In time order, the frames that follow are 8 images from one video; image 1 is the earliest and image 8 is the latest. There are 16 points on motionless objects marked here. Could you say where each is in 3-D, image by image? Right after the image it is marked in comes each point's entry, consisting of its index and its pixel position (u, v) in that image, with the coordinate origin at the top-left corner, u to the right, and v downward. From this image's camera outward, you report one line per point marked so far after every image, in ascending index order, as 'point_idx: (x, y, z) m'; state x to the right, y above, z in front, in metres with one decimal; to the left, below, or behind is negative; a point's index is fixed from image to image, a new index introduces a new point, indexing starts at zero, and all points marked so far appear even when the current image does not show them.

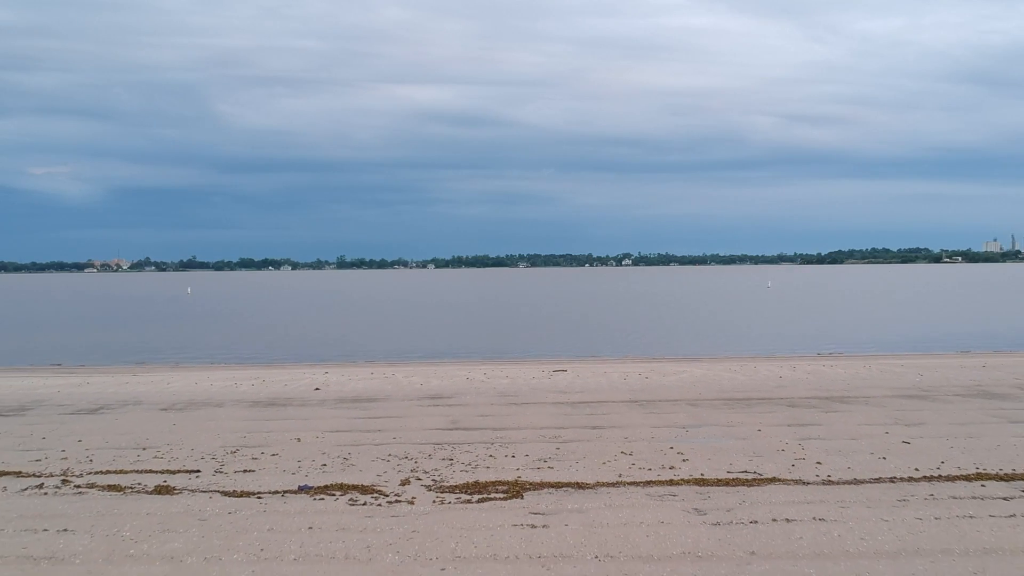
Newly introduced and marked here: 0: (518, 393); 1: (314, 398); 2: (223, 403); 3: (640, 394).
0: (+0.1, -2.6, +17.3) m
1: (-4.9, -2.7, +17.3) m
2: (-6.9, -2.7, +16.8) m
3: (+2.9, -2.5, +16.6) m
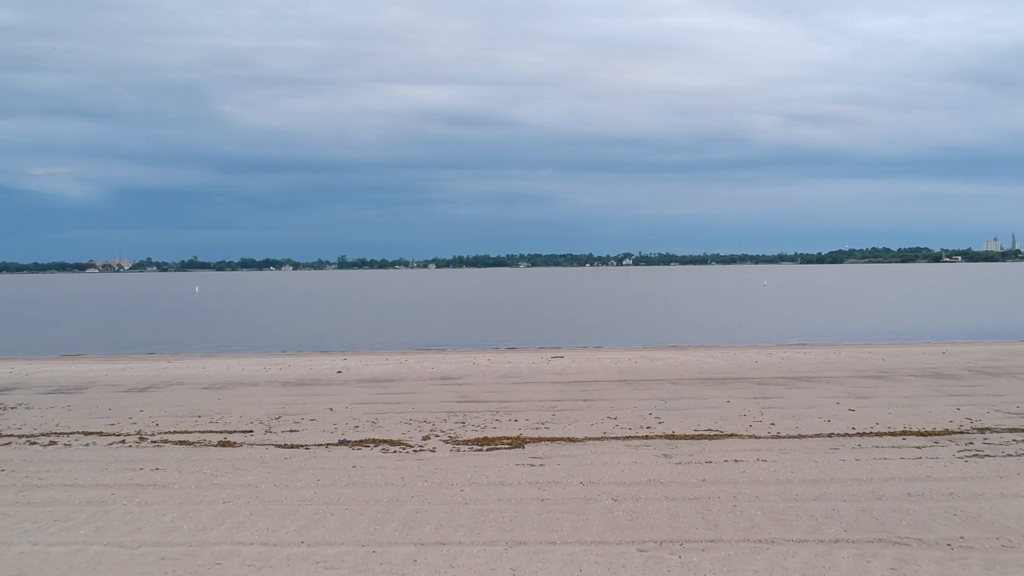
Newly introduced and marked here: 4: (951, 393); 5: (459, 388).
0: (+0.2, -2.4, +19.4) m
1: (-4.8, -2.5, +19.3) m
2: (-6.8, -2.5, +18.9) m
3: (+3.0, -2.3, +18.6) m
4: (+9.8, -2.3, +15.7) m
5: (-1.3, -2.5, +17.6) m
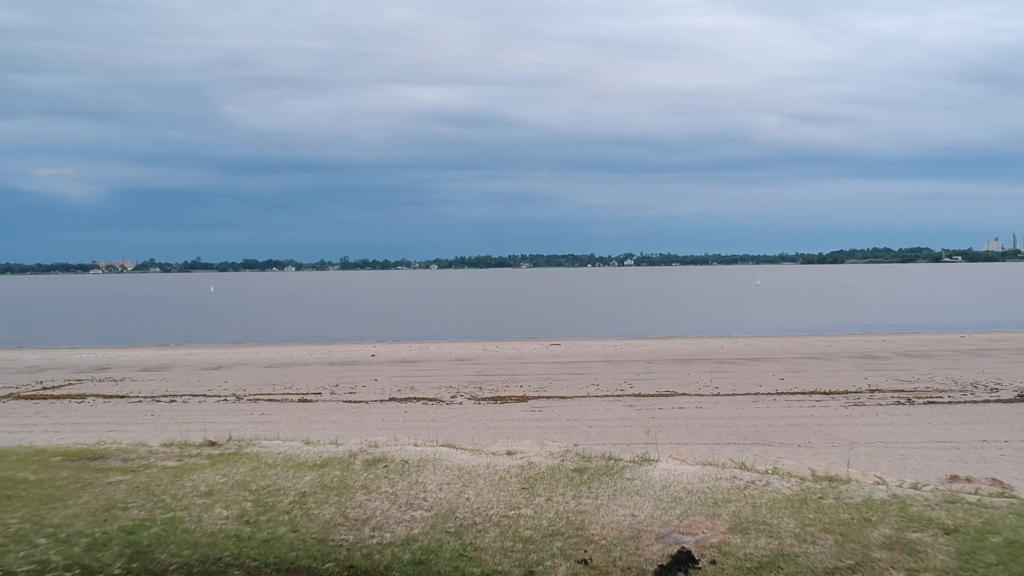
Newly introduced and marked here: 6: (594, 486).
0: (+0.4, -2.3, +23.4) m
1: (-4.6, -2.4, +23.4) m
2: (-6.6, -2.4, +22.9) m
3: (+3.2, -2.2, +22.6) m
4: (+10.0, -2.2, +19.6) m
5: (-1.1, -2.4, +21.6) m
6: (+0.7, -1.7, +5.9) m
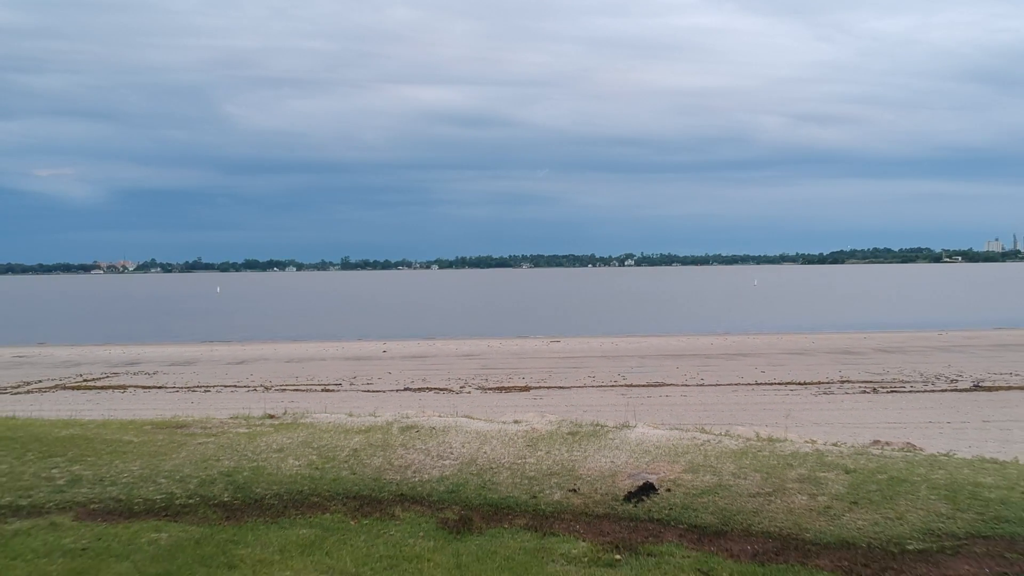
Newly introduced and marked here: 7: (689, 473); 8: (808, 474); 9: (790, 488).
0: (+0.5, -2.3, +25.1) m
1: (-4.5, -2.4, +25.0) m
2: (-6.5, -2.4, +24.6) m
3: (+3.3, -2.2, +24.3) m
4: (+10.1, -2.2, +21.3) m
5: (-1.0, -2.4, +23.2) m
6: (+0.8, -1.7, +7.5) m
7: (+1.6, -1.7, +6.5) m
8: (+2.7, -1.7, +6.4) m
9: (+2.4, -1.7, +6.1) m
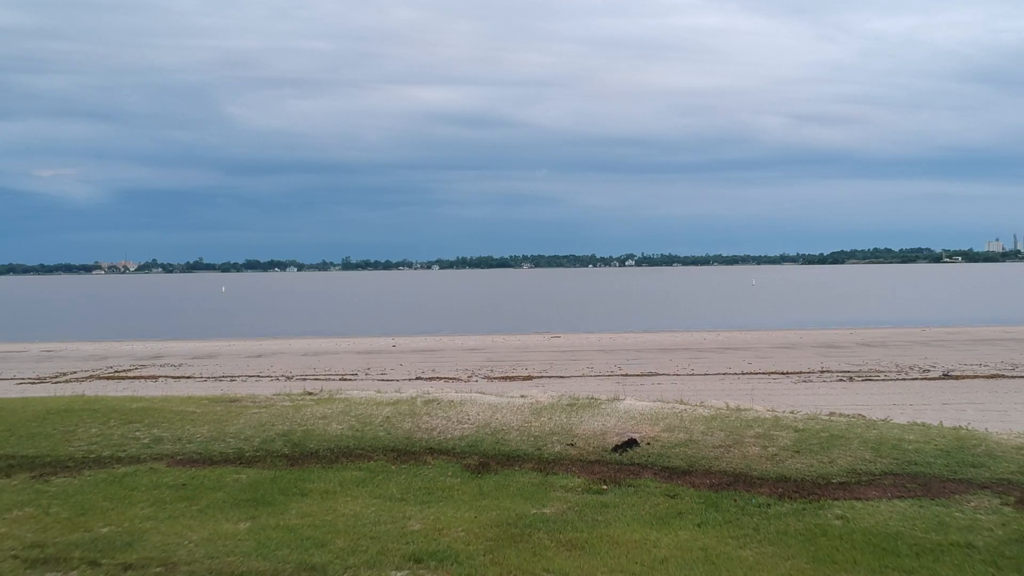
0: (+0.6, -2.2, +26.5) m
1: (-4.4, -2.3, +26.4) m
2: (-6.4, -2.4, +26.0) m
3: (+3.4, -2.1, +25.6) m
4: (+10.2, -2.1, +22.6) m
5: (-0.9, -2.3, +24.6) m
6: (+0.9, -1.6, +8.9) m
7: (+1.7, -1.6, +7.9) m
8: (+2.8, -1.6, +7.8) m
9: (+2.5, -1.6, +7.5) m
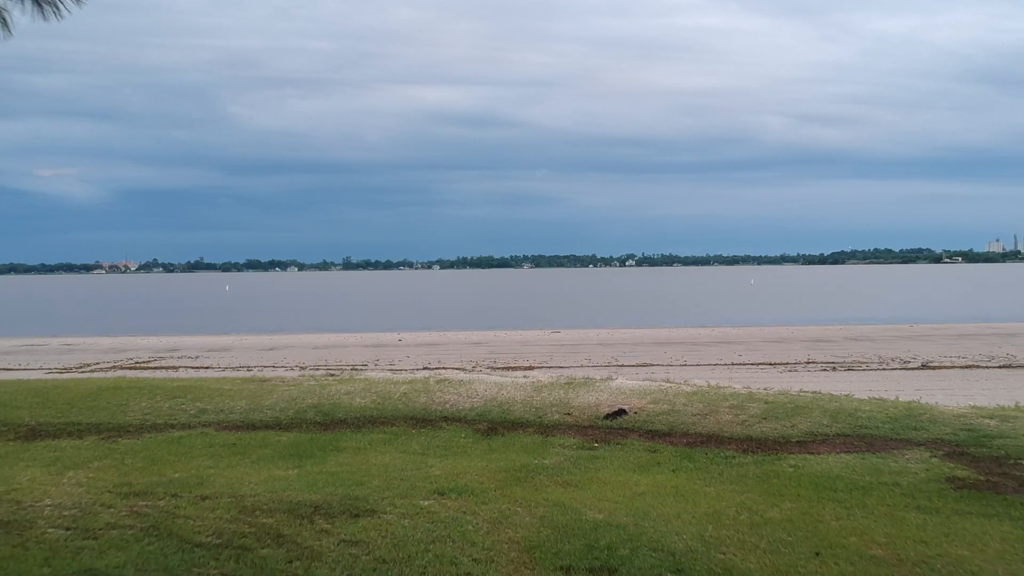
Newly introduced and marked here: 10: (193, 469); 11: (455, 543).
0: (+0.7, -2.1, +27.5) m
1: (-4.3, -2.2, +27.5) m
2: (-6.3, -2.2, +27.0) m
3: (+3.5, -2.0, +26.7) m
4: (+10.2, -2.0, +23.7) m
5: (-0.8, -2.2, +25.7) m
6: (+0.9, -1.4, +10.0) m
7: (+1.8, -1.5, +9.0) m
8: (+2.8, -1.4, +8.9) m
9: (+2.6, -1.5, +8.6) m
10: (-3.1, -1.7, +6.8) m
11: (-0.4, -1.7, +4.8) m
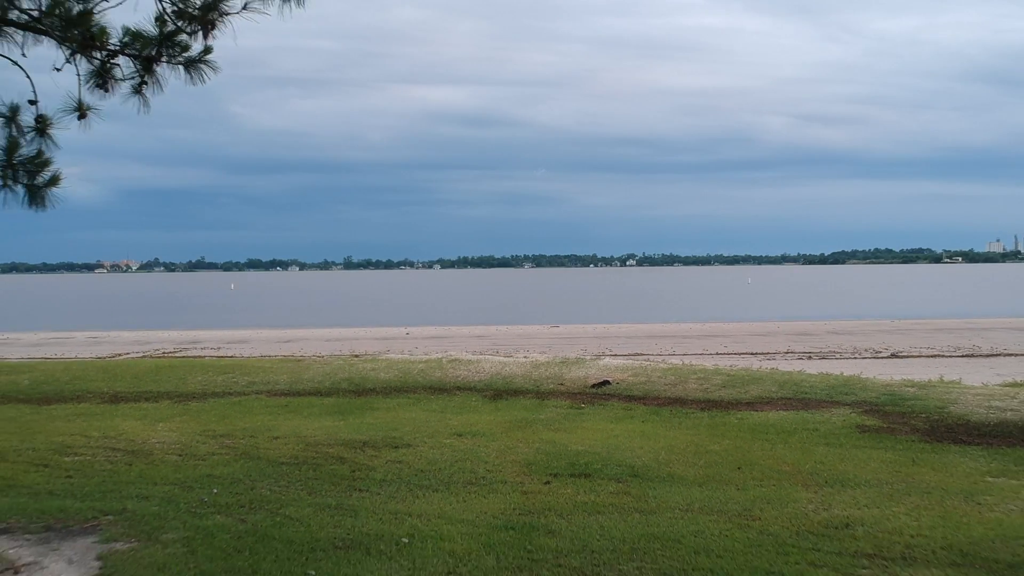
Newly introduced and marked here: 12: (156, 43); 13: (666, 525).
0: (+0.8, -1.9, +29.2) m
1: (-4.2, -2.0, +29.2) m
2: (-6.2, -2.0, +28.7) m
3: (+3.6, -1.8, +28.4) m
4: (+10.3, -1.9, +25.3) m
5: (-0.8, -2.0, +27.4) m
6: (+1.0, -1.3, +11.6) m
7: (+1.8, -1.3, +10.6) m
8: (+2.9, -1.3, +10.5) m
9: (+2.6, -1.3, +10.2) m
10: (-3.0, -1.6, +8.5) m
11: (-0.4, -1.6, +6.4) m
12: (-2.7, +1.9, +5.4) m
13: (+1.0, -1.6, +4.8) m
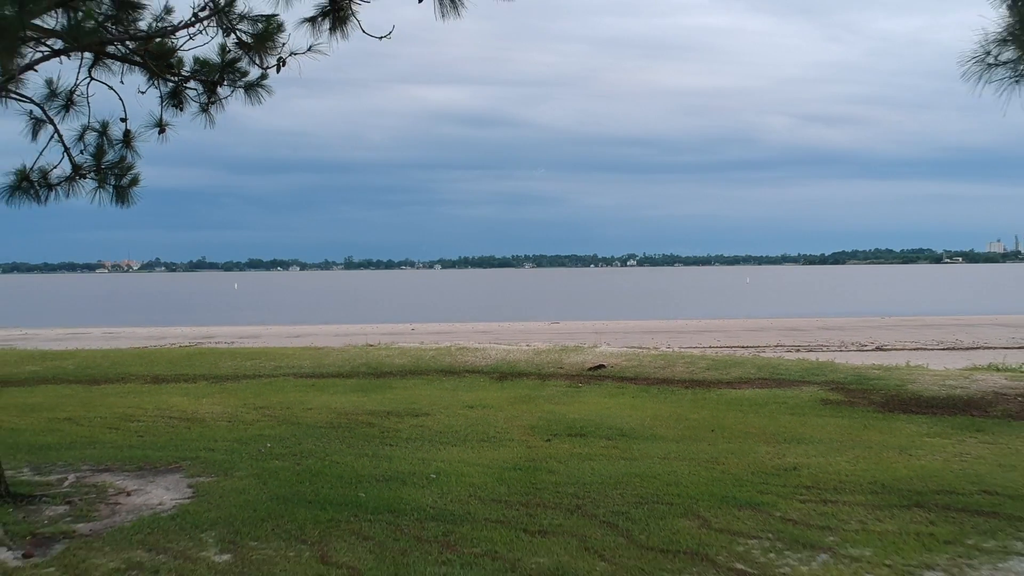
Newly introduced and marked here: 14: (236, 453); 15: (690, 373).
0: (+0.9, -1.8, +30.2) m
1: (-4.1, -1.9, +30.2) m
2: (-6.2, -1.9, +29.8) m
3: (+3.7, -1.7, +29.4) m
4: (+10.4, -1.8, +26.3) m
5: (-0.7, -1.9, +28.4) m
6: (+1.0, -1.2, +12.6) m
7: (+1.9, -1.2, +11.7) m
8: (+2.9, -1.2, +11.5) m
9: (+2.7, -1.2, +11.3) m
10: (-3.0, -1.5, +9.5) m
11: (-0.3, -1.5, +7.5) m
12: (-2.7, +2.0, +6.5) m
13: (+1.1, -1.5, +5.8) m
14: (-2.4, -1.5, +6.2) m
15: (+2.7, -1.3, +10.5) m
